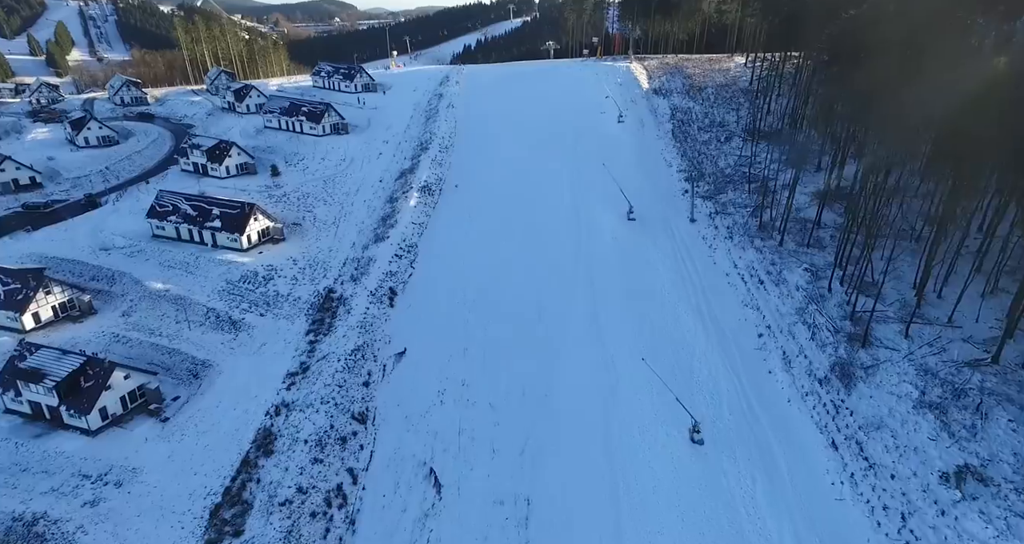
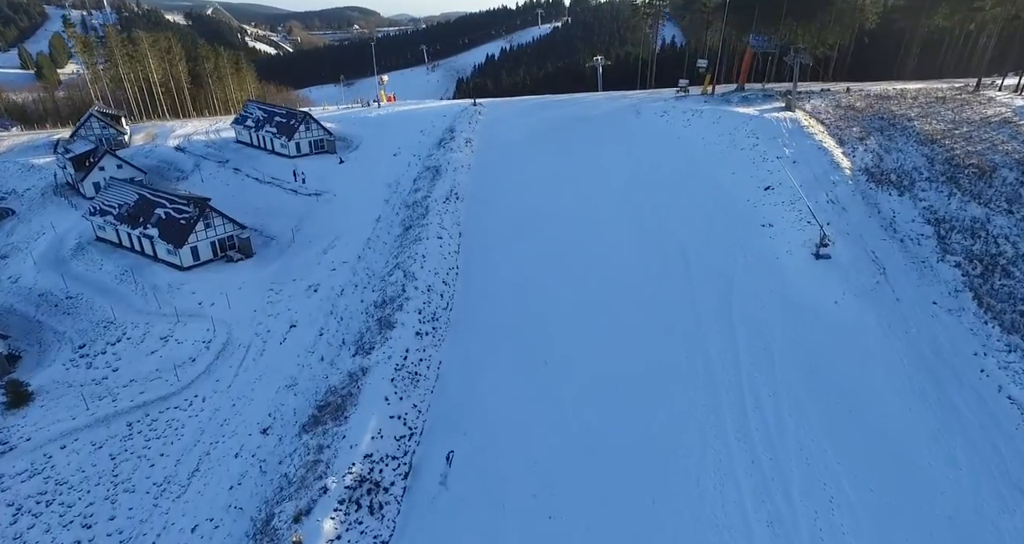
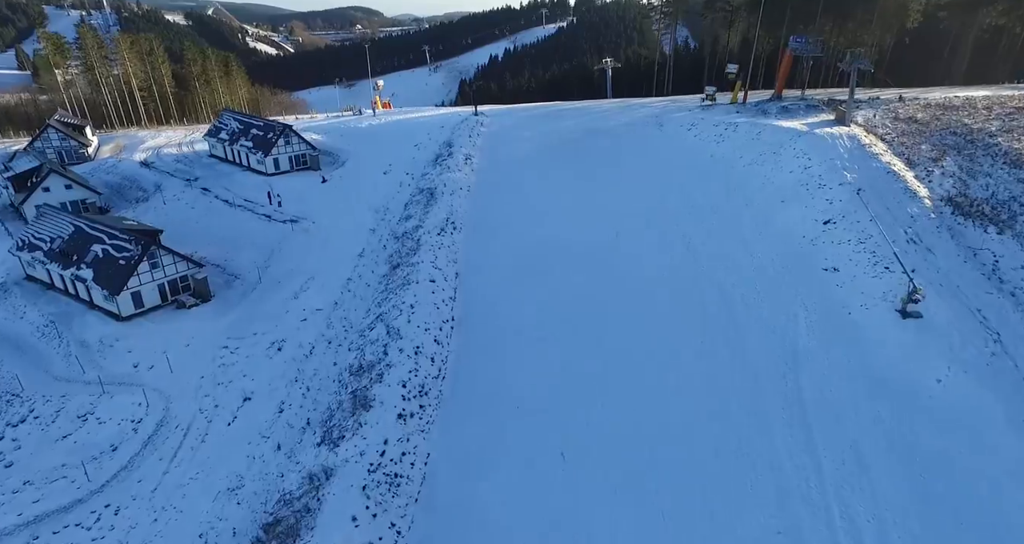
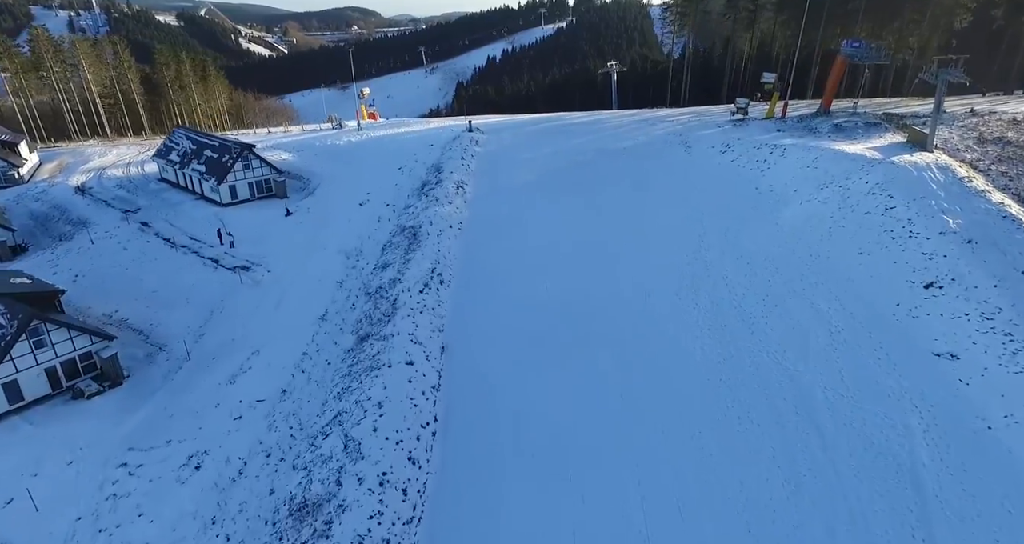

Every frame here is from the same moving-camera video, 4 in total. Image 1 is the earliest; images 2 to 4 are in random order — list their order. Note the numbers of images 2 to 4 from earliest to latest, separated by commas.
2, 3, 4
